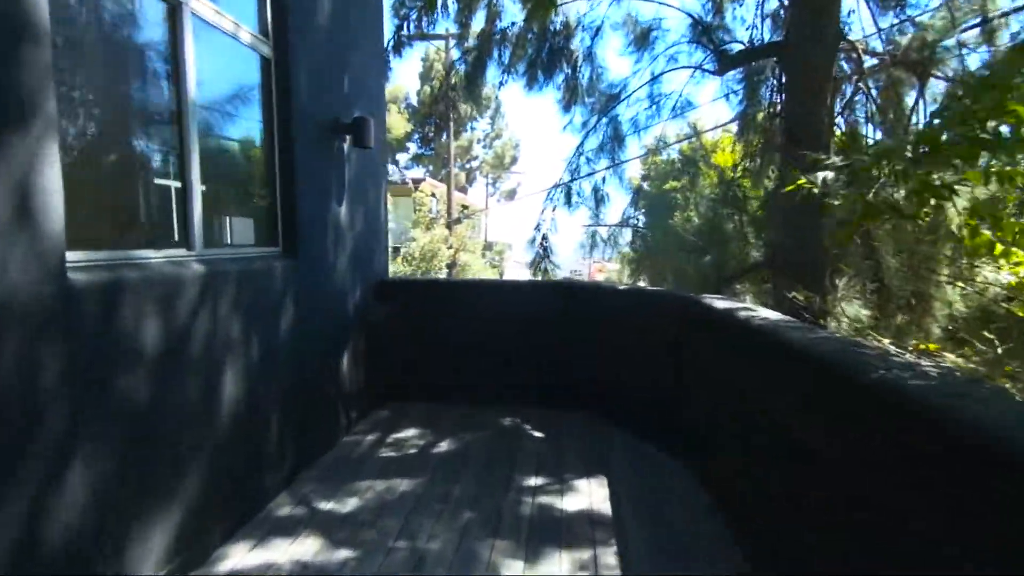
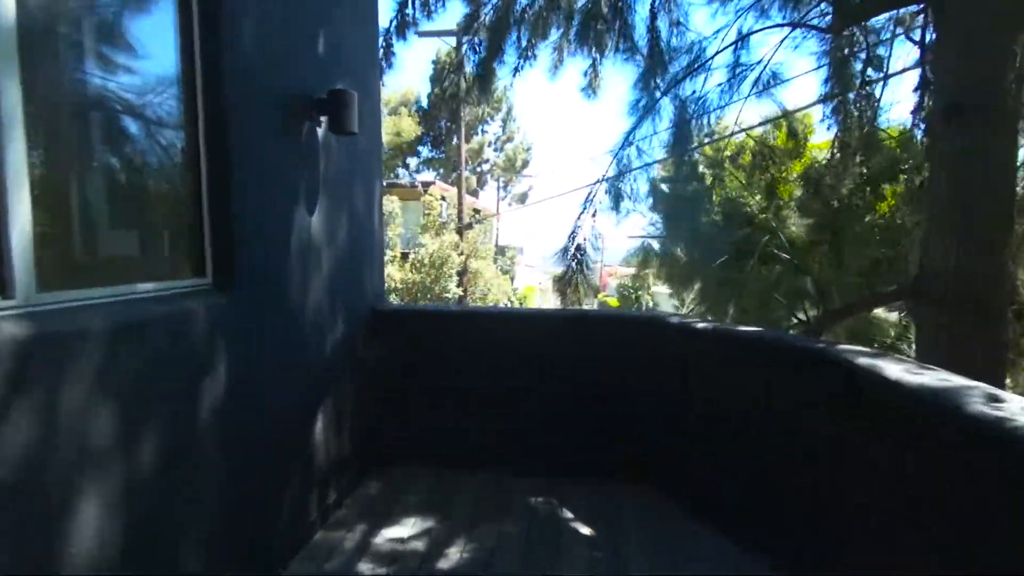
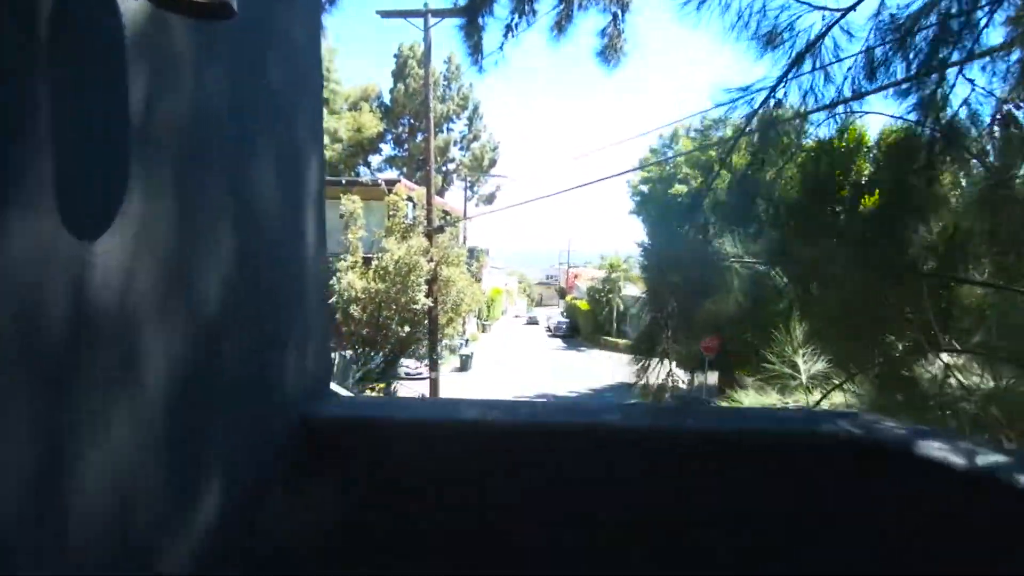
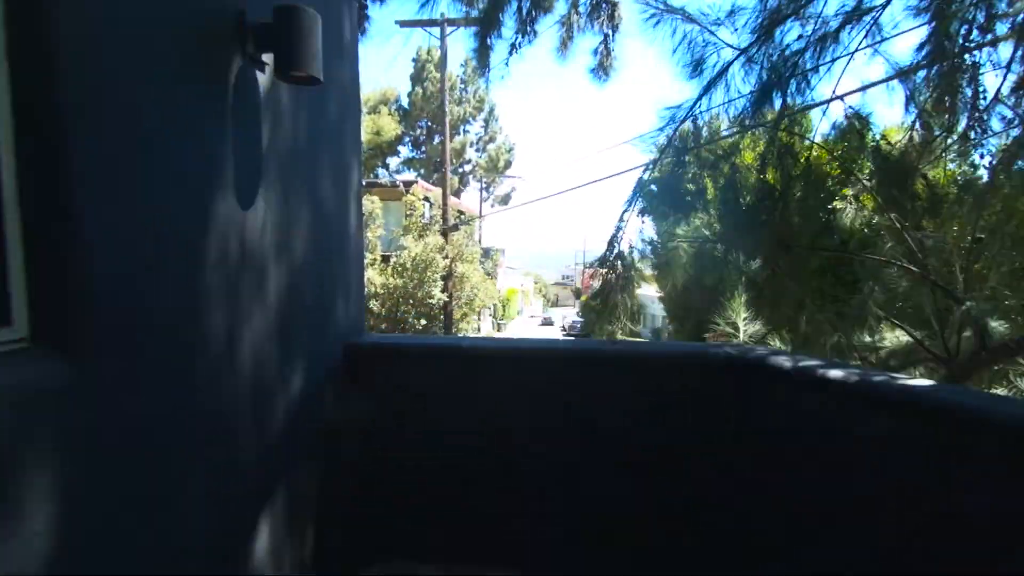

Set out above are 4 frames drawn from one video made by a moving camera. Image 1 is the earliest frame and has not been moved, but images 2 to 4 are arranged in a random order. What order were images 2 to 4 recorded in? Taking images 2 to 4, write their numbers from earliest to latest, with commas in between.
2, 4, 3
